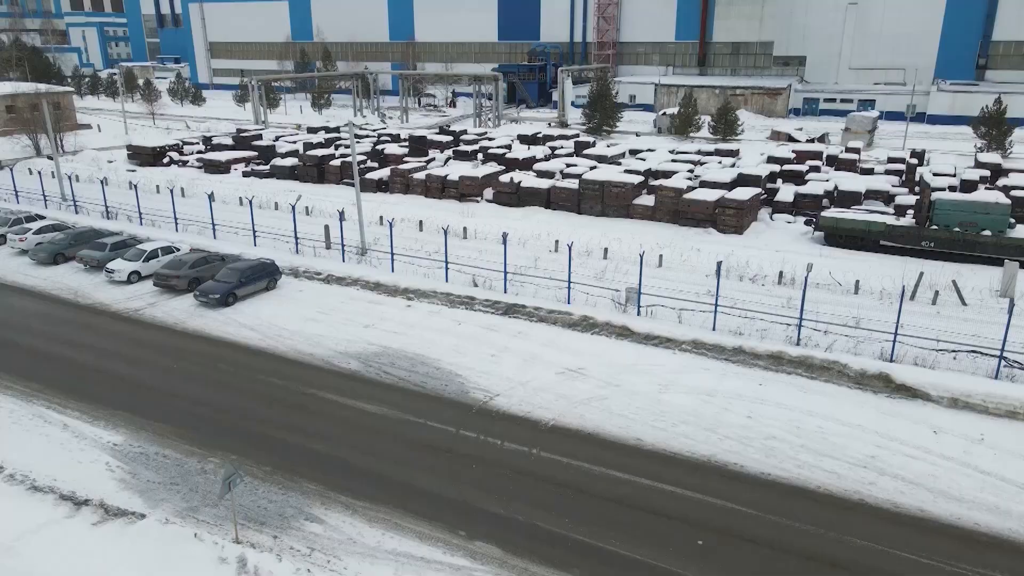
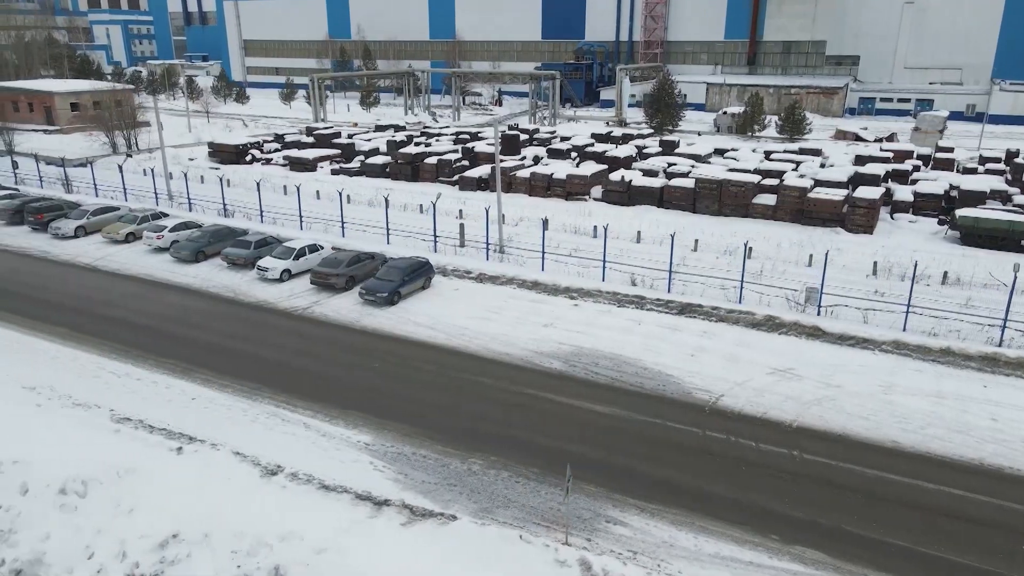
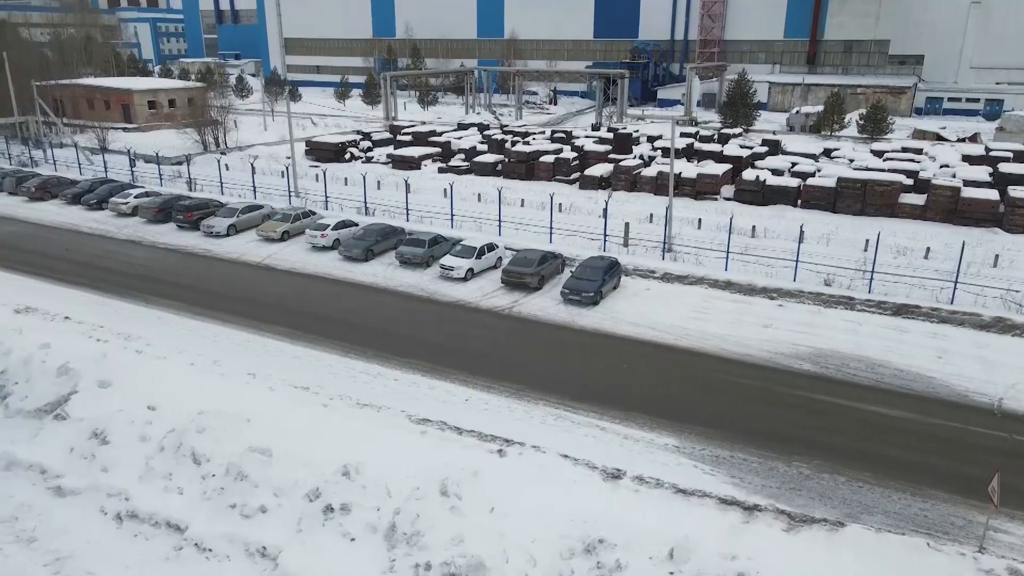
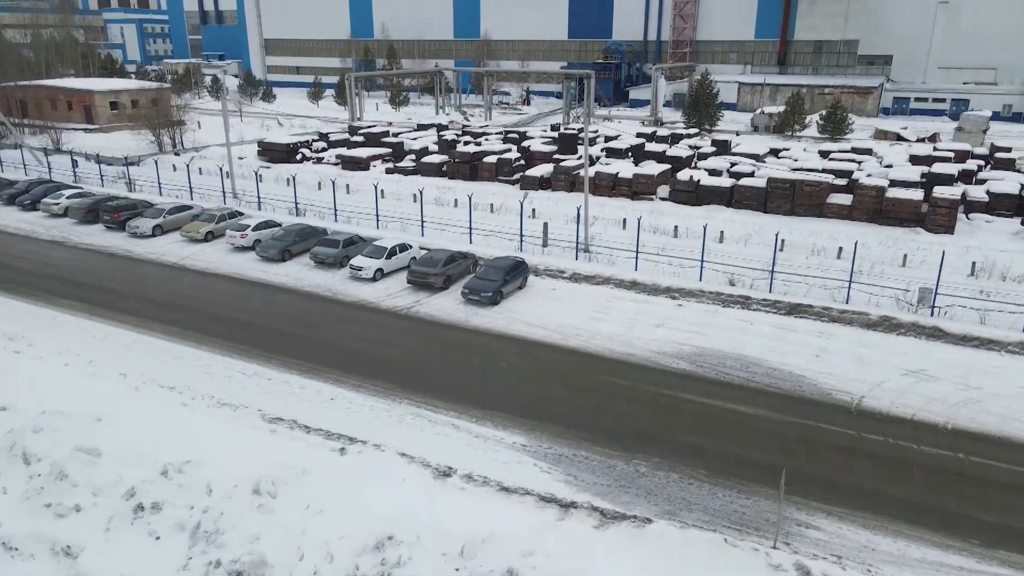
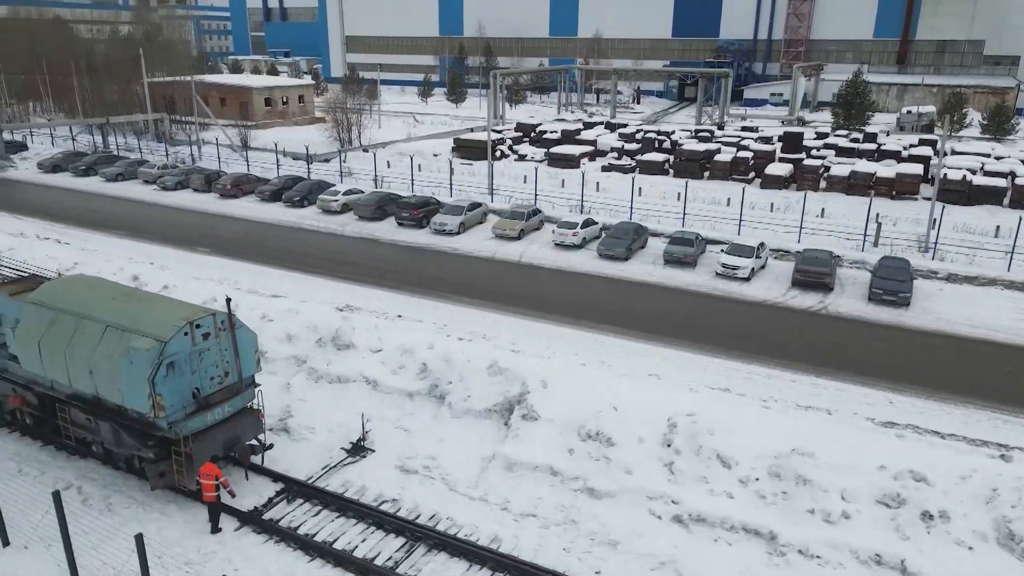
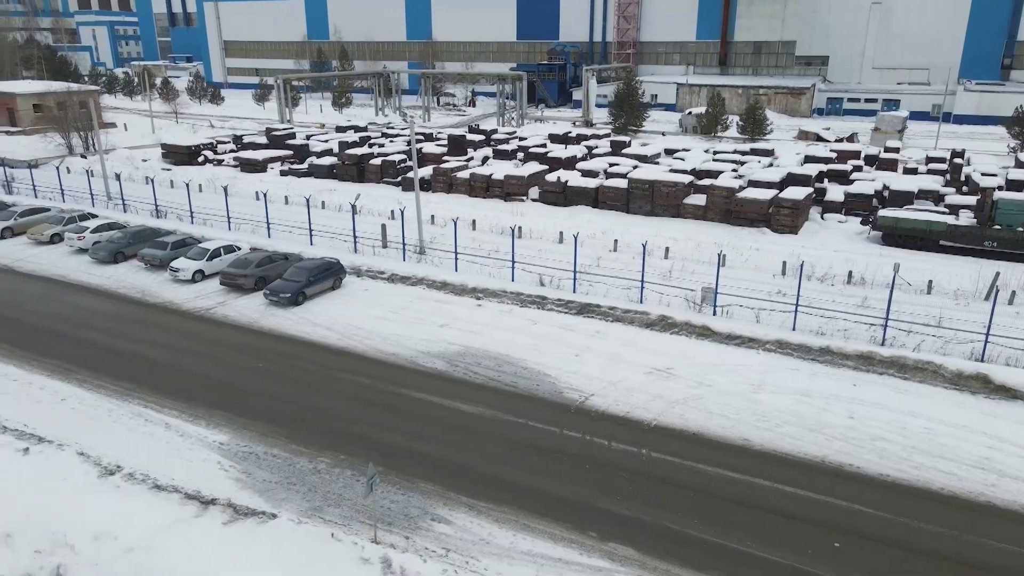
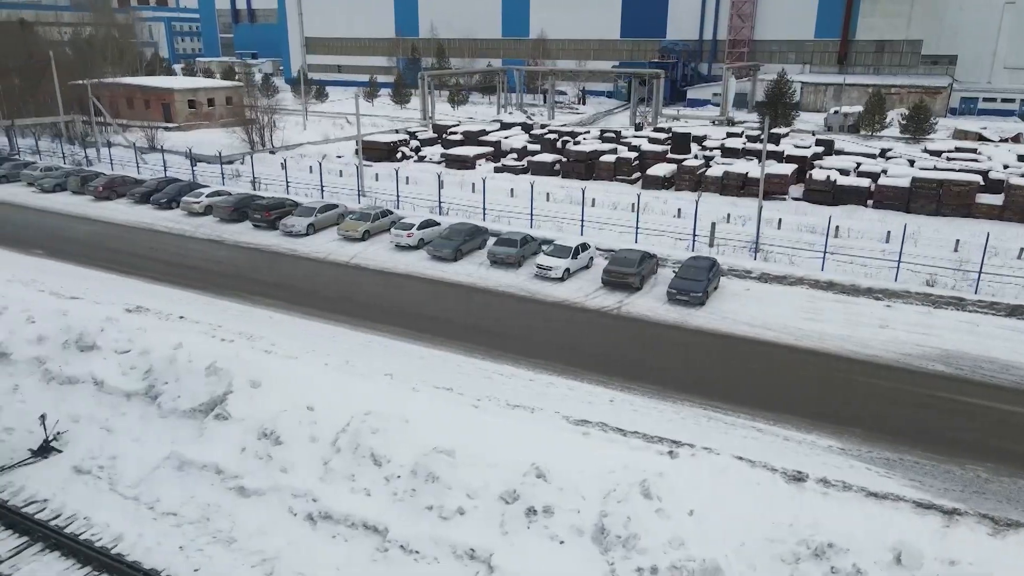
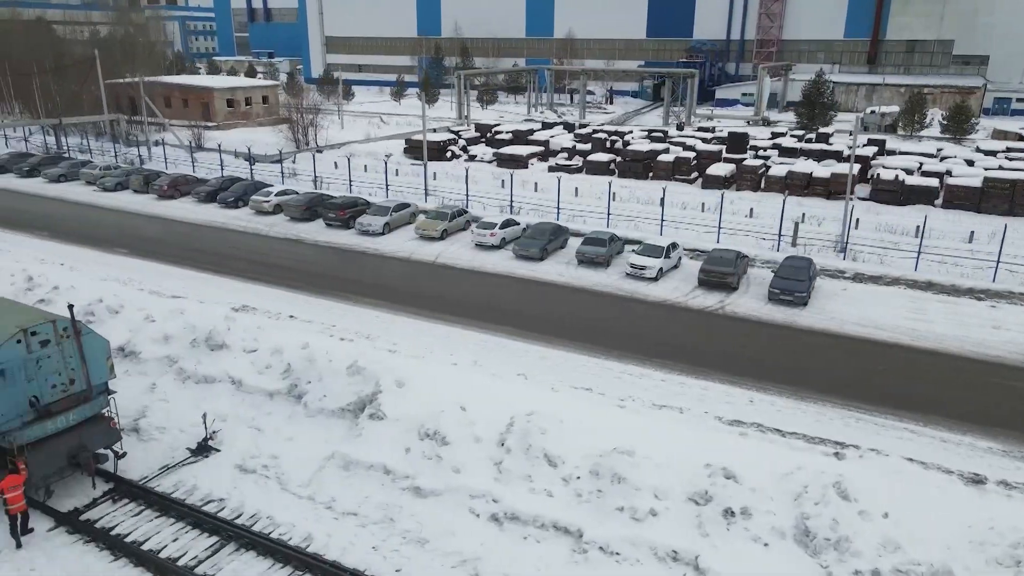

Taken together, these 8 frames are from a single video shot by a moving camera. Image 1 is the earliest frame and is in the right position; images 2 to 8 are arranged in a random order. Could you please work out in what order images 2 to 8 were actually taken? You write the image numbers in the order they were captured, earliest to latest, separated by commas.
6, 2, 4, 3, 7, 8, 5
